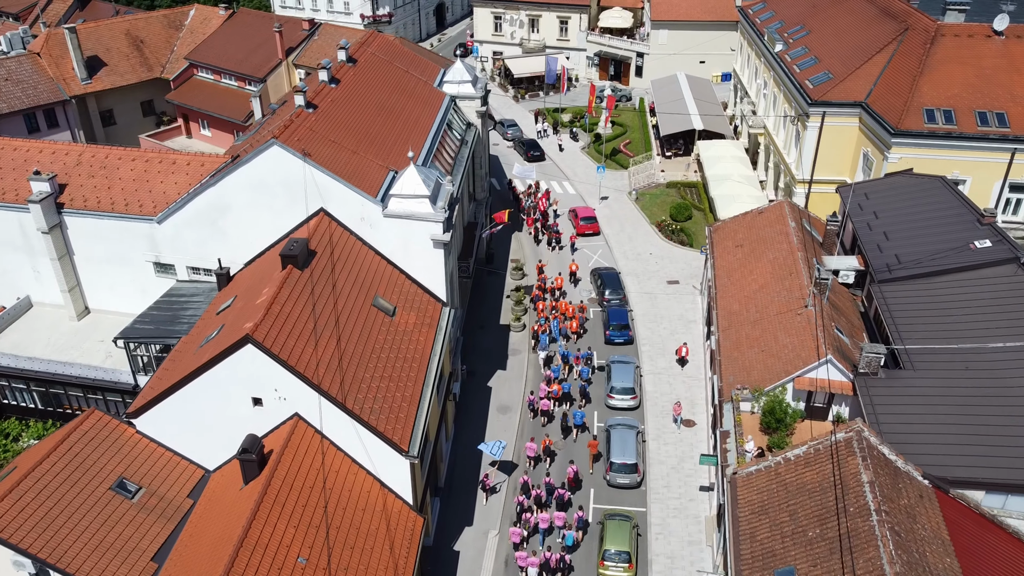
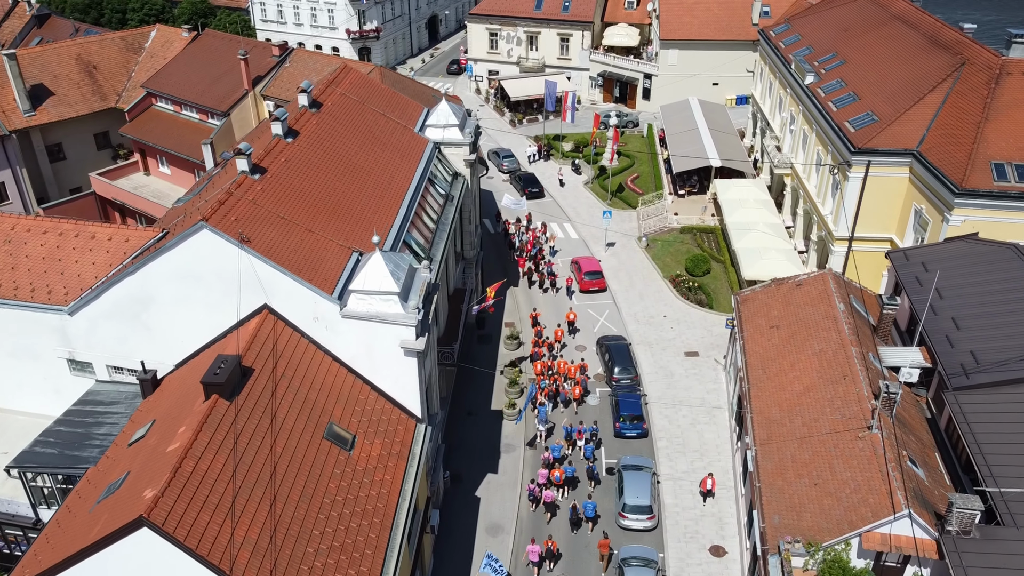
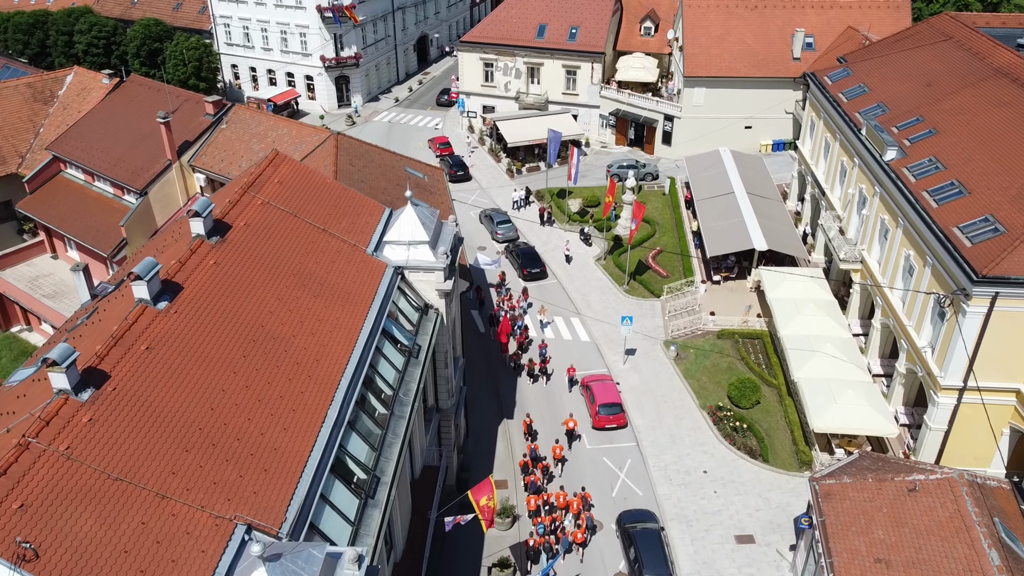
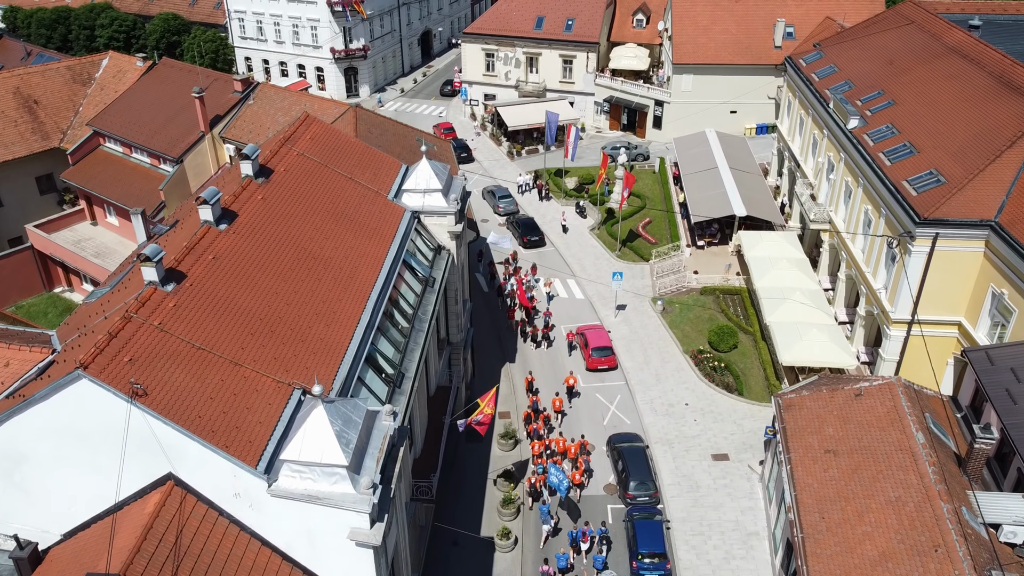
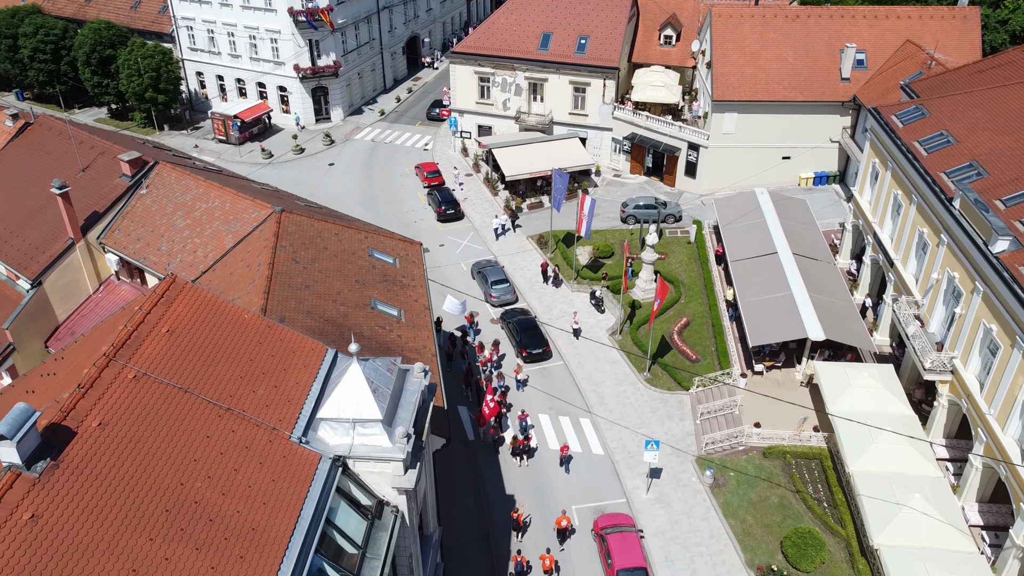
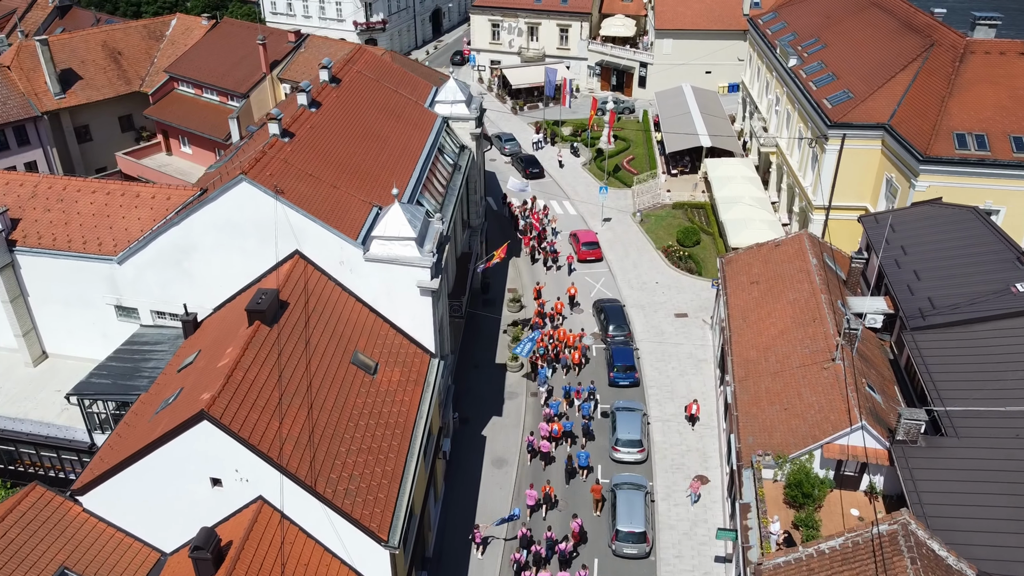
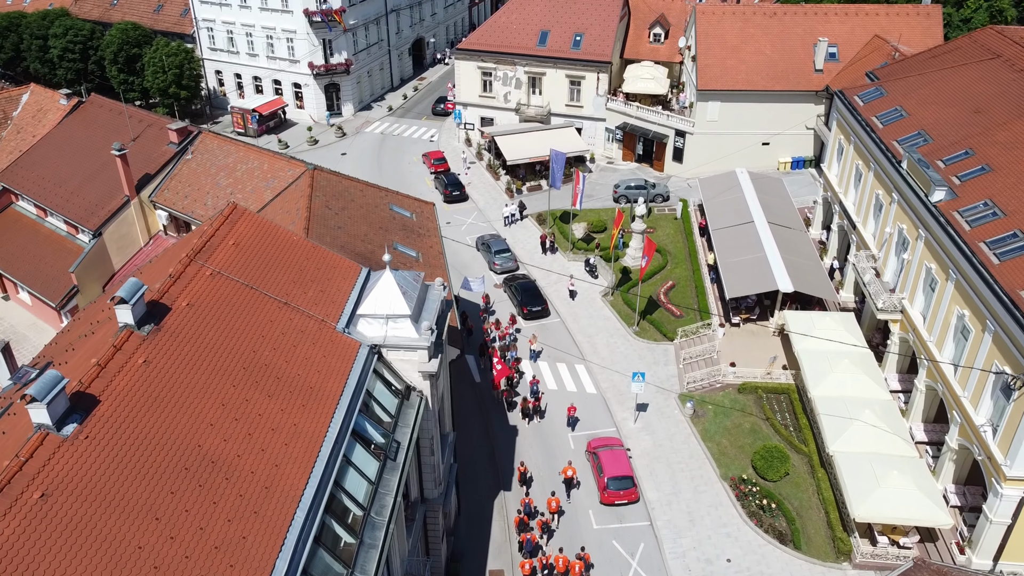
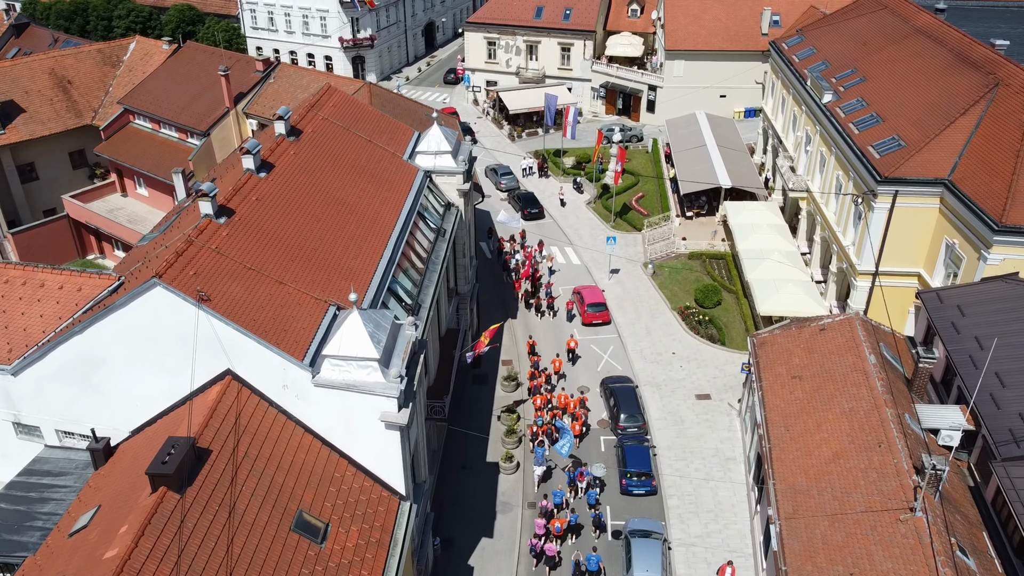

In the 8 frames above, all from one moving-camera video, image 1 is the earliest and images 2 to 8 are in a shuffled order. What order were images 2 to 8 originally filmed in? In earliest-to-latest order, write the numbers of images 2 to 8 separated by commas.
6, 2, 8, 4, 3, 7, 5
